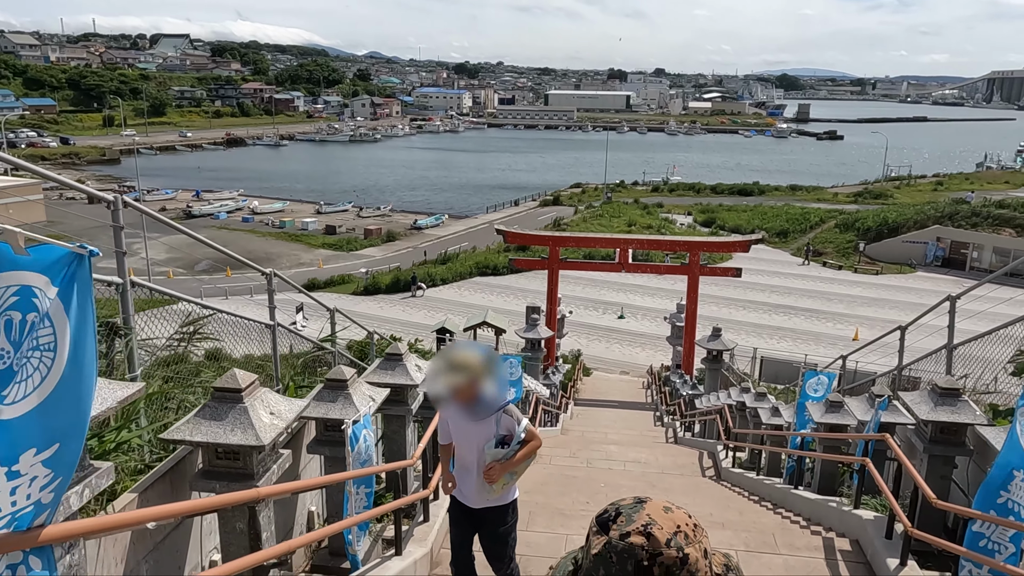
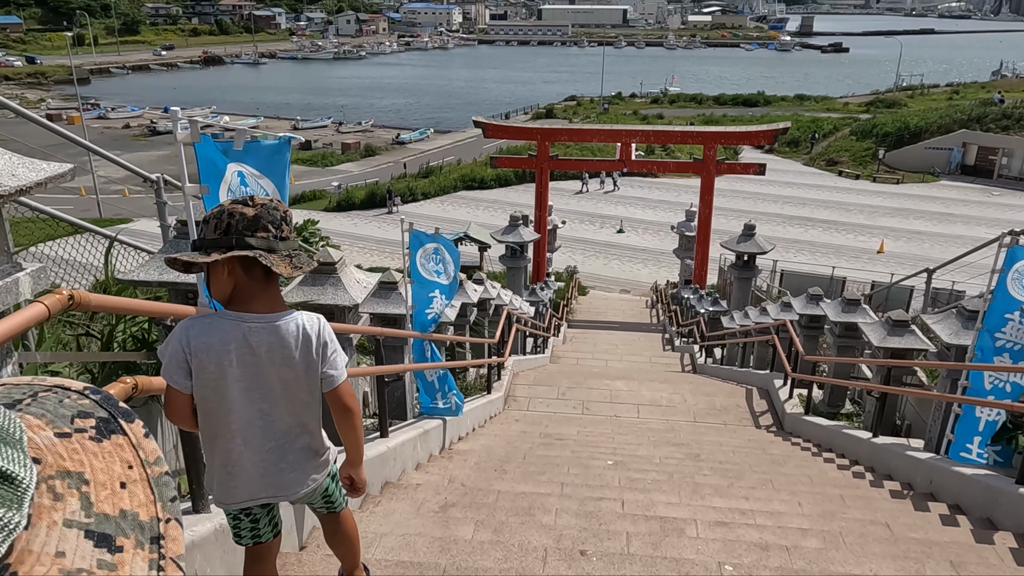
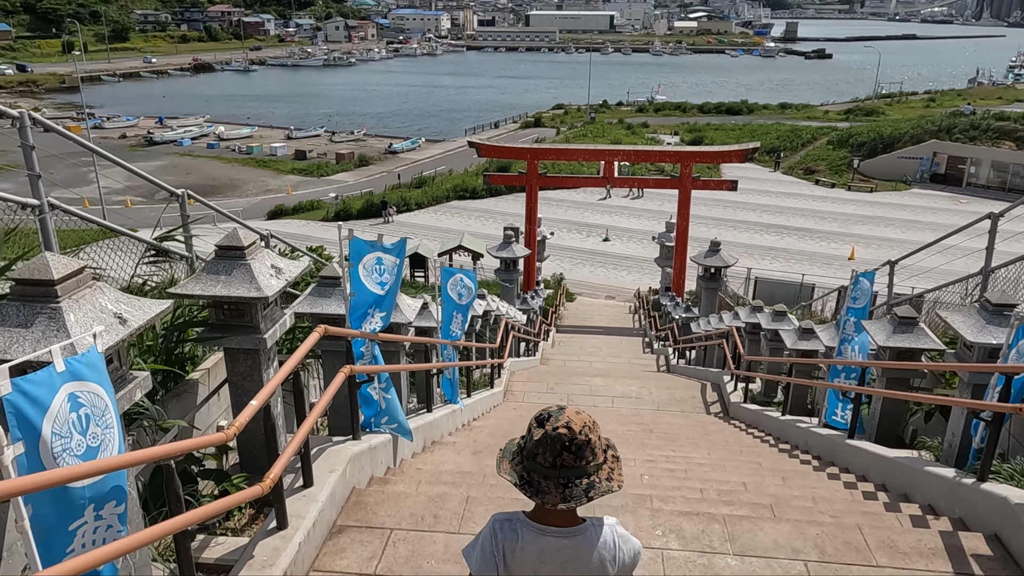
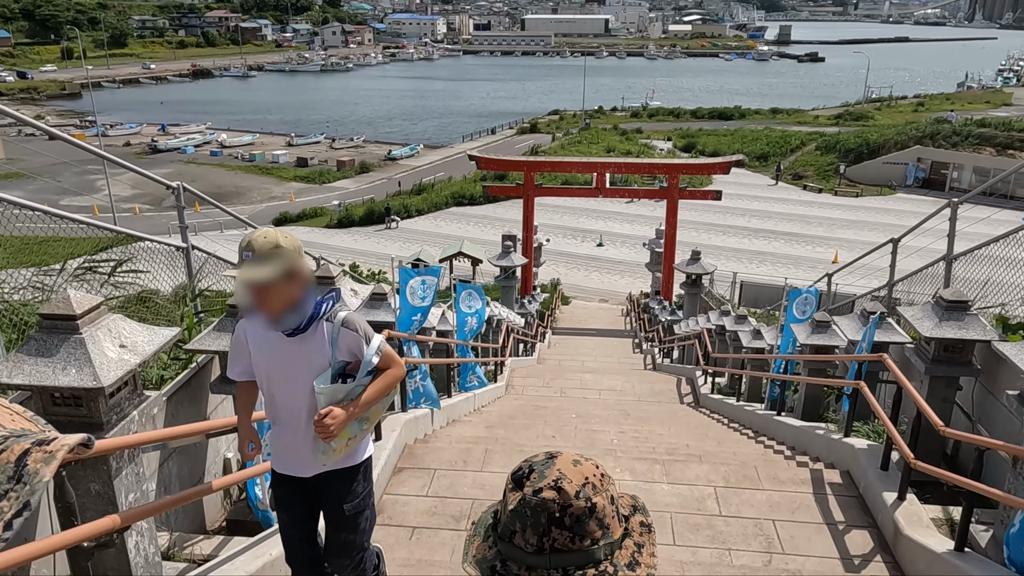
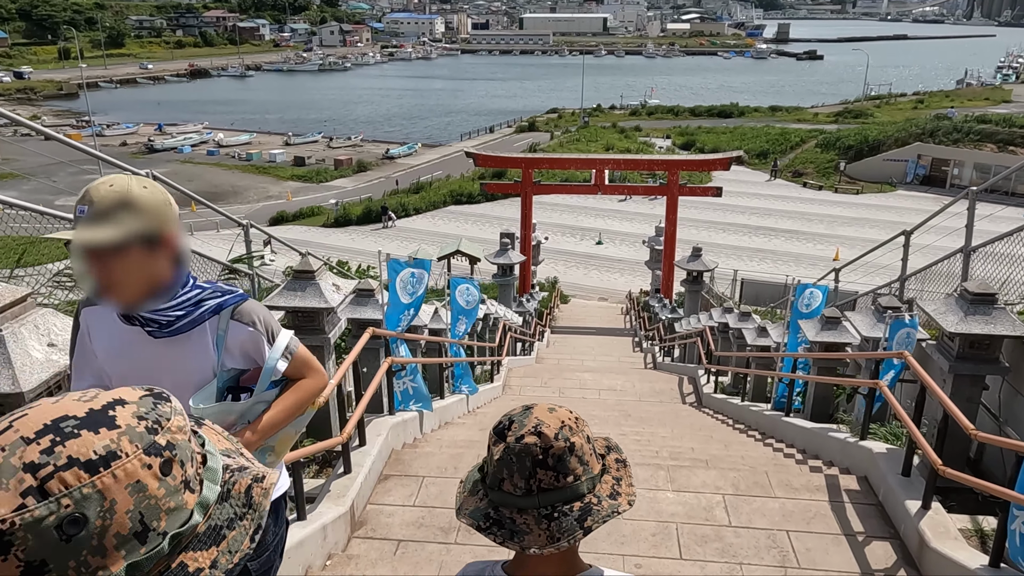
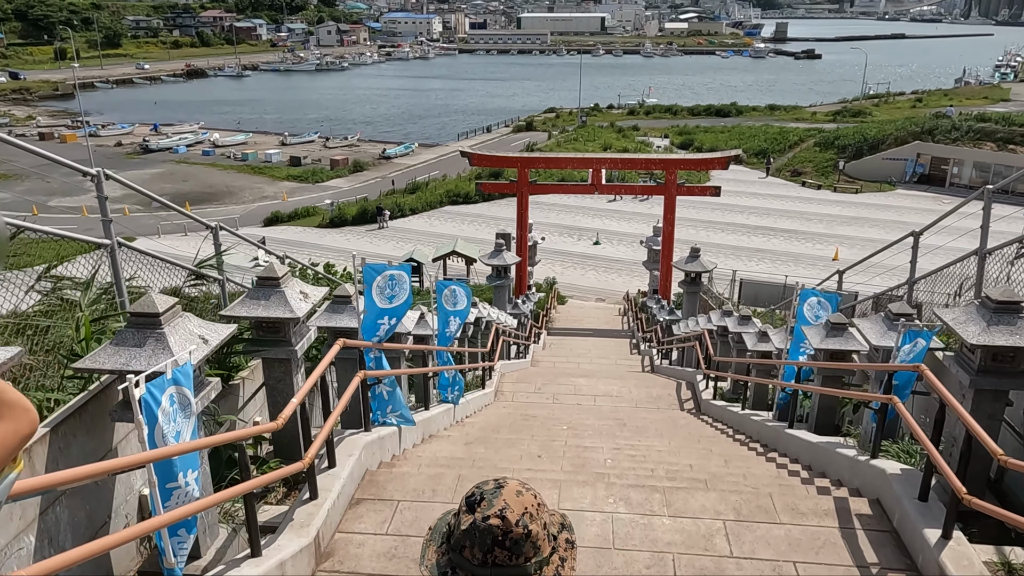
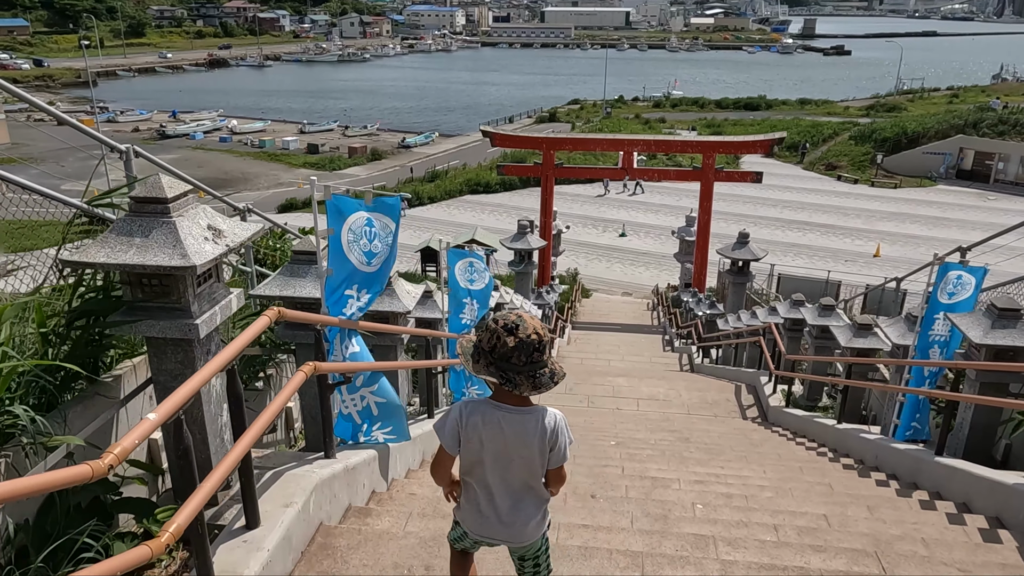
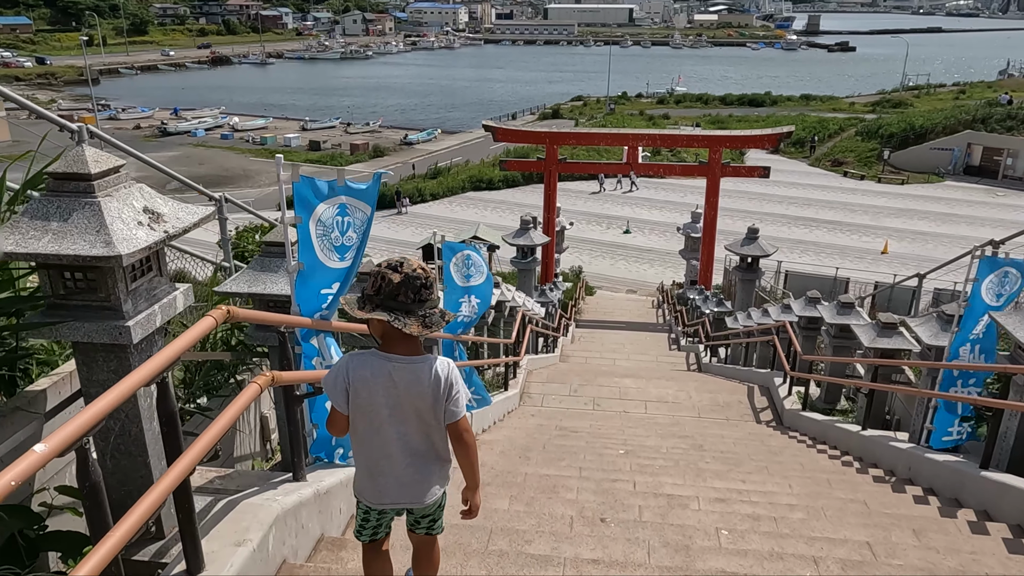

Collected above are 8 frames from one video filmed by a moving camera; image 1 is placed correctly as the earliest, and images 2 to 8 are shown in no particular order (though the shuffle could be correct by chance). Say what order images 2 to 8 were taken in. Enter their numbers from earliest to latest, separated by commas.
4, 5, 6, 3, 7, 8, 2
